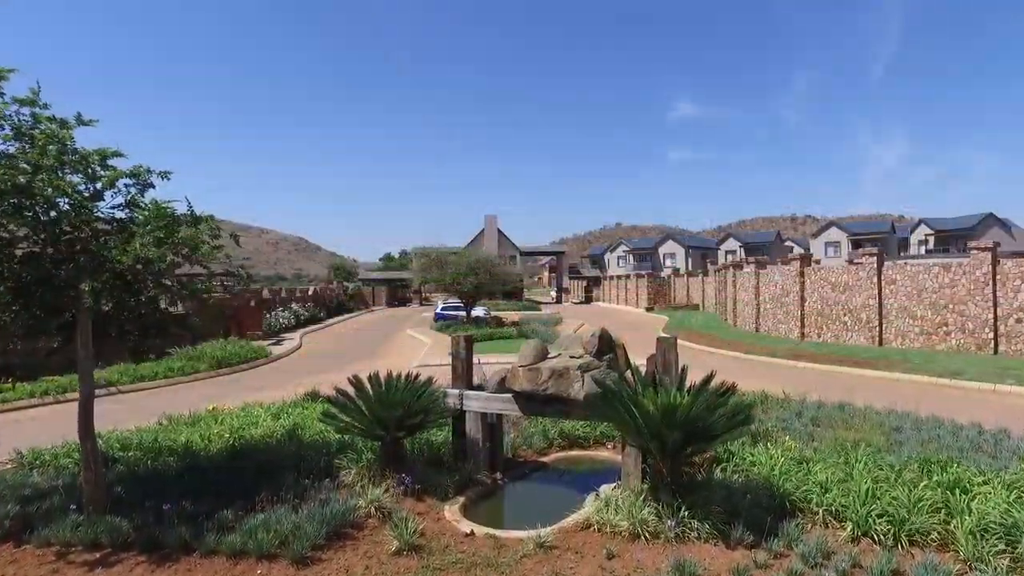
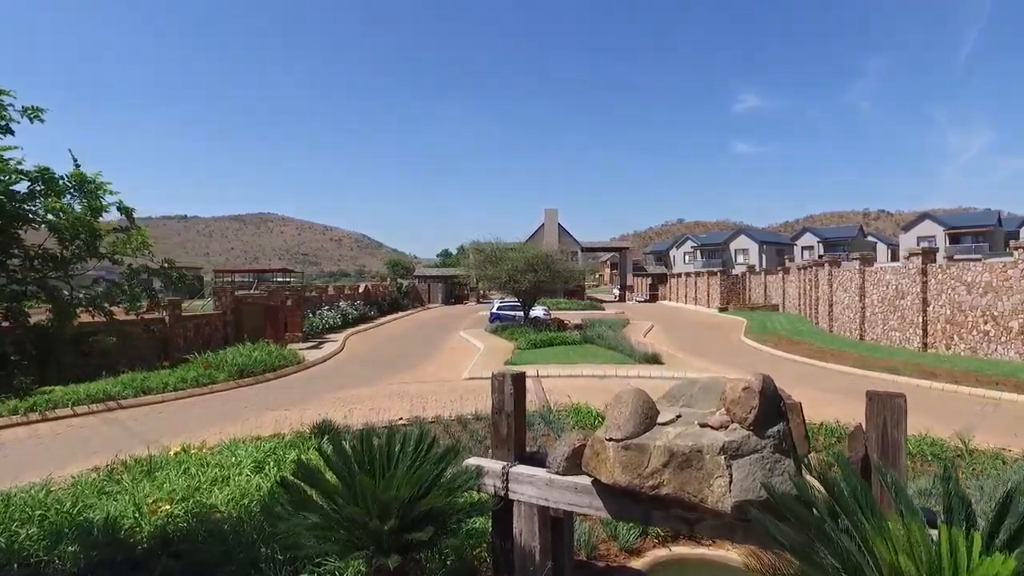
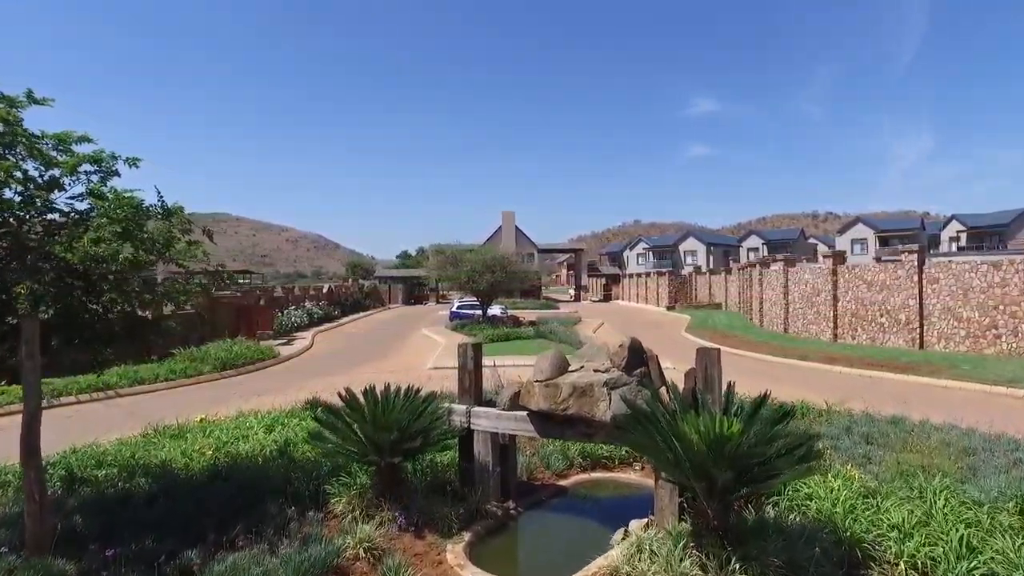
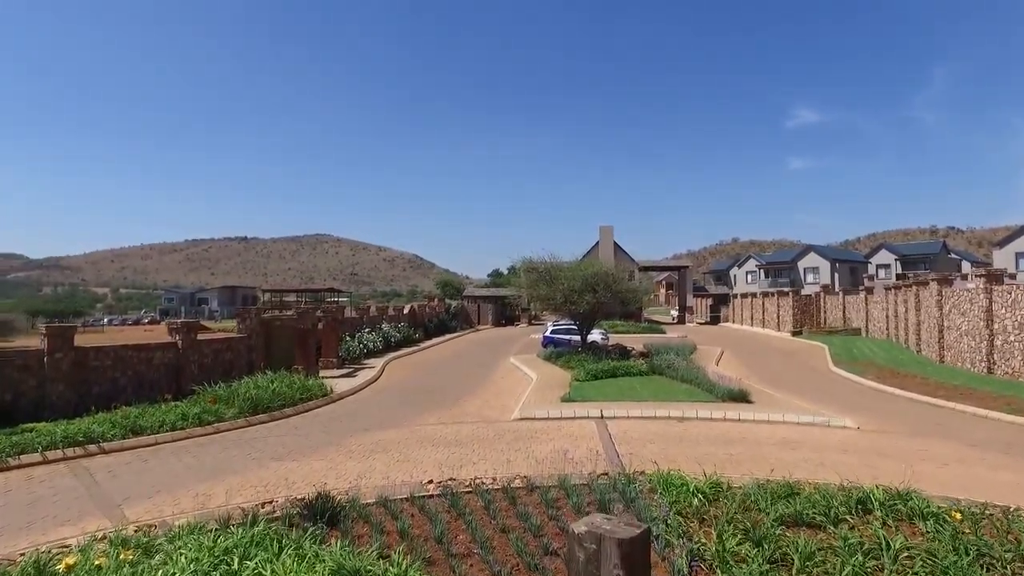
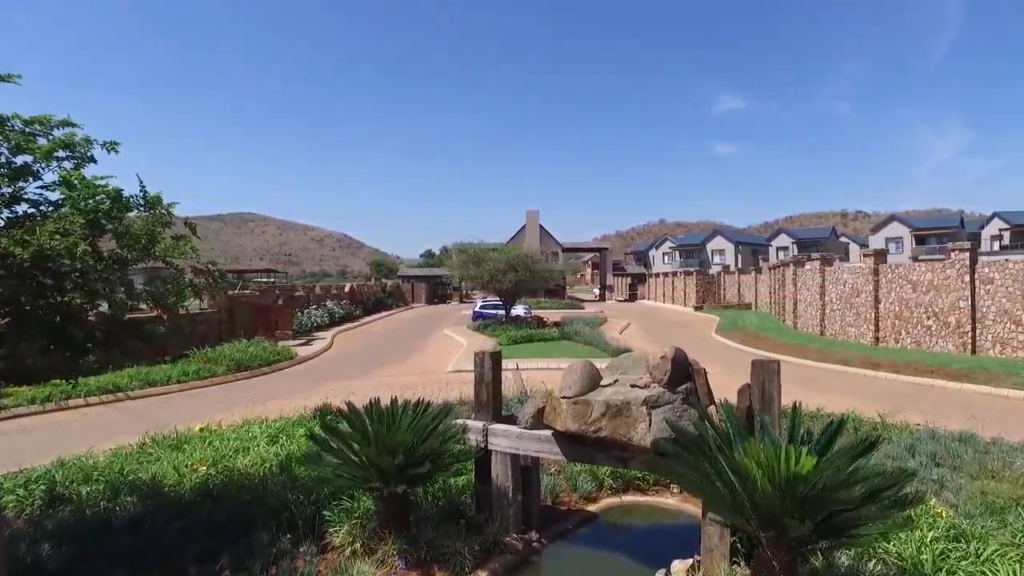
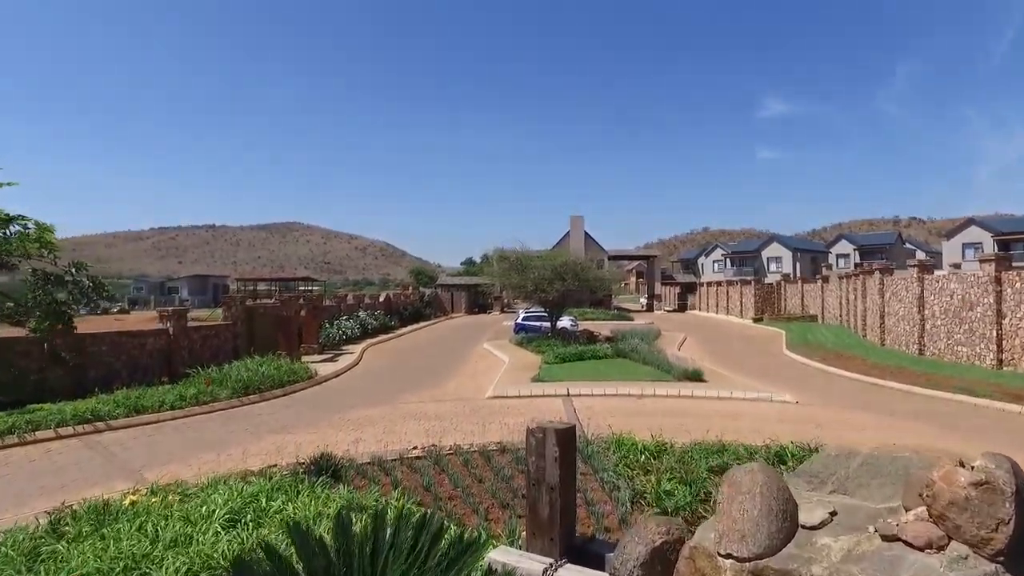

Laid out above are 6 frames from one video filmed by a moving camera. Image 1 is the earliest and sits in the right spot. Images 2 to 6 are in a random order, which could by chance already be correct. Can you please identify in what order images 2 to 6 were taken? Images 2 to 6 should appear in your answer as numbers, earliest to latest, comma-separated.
3, 5, 2, 6, 4
